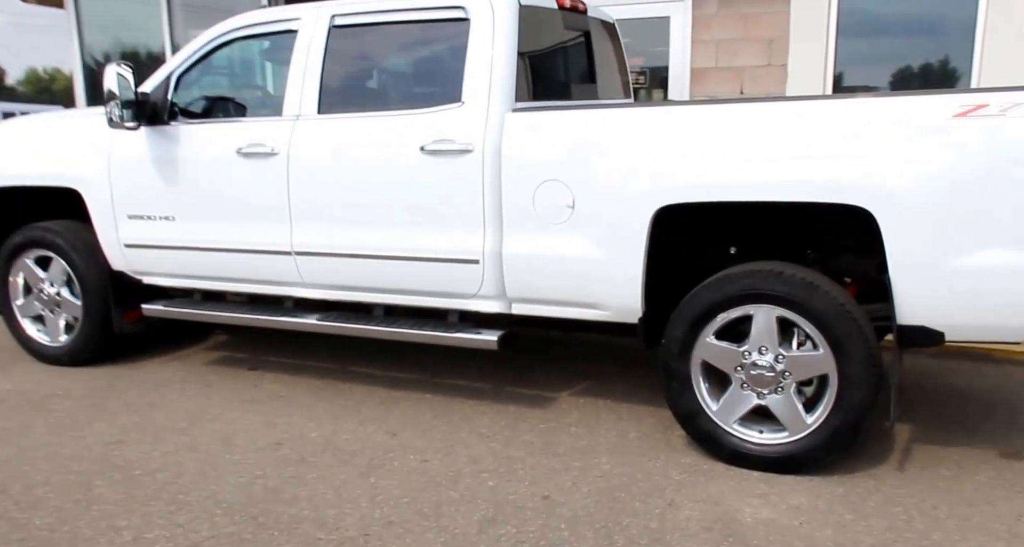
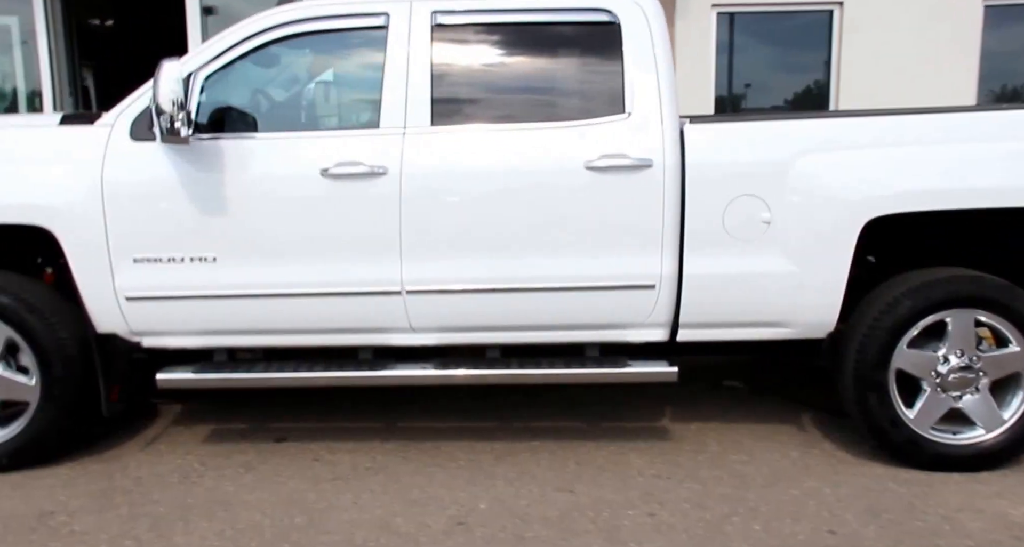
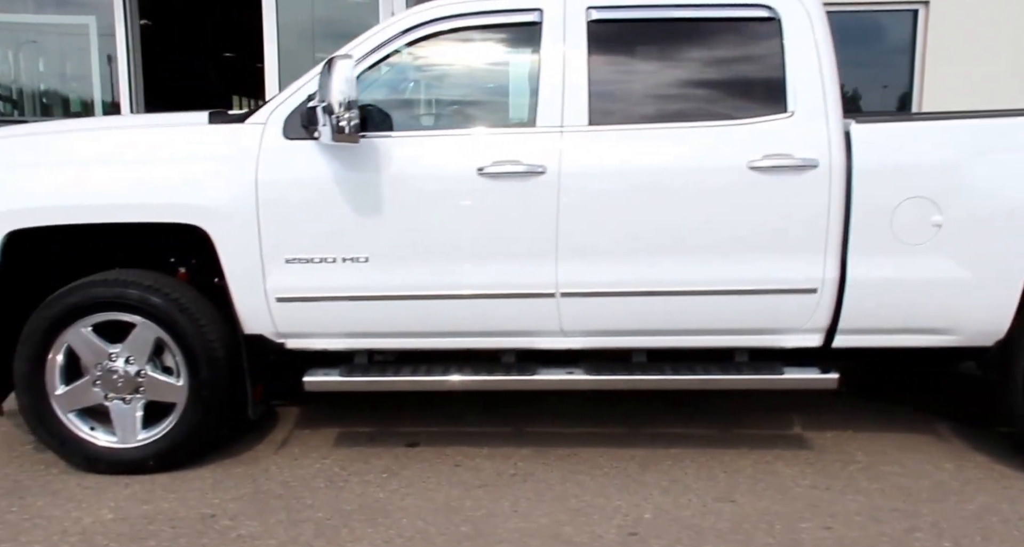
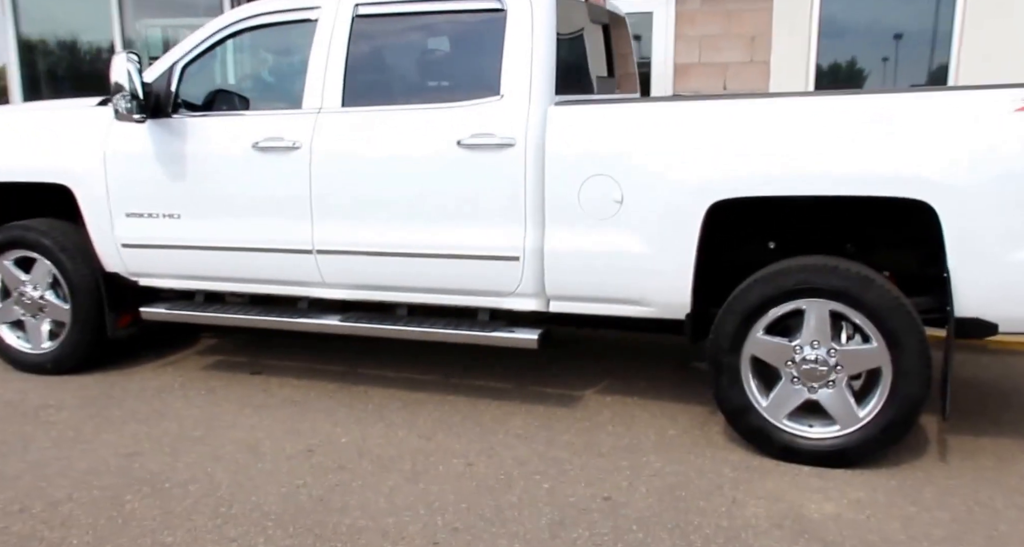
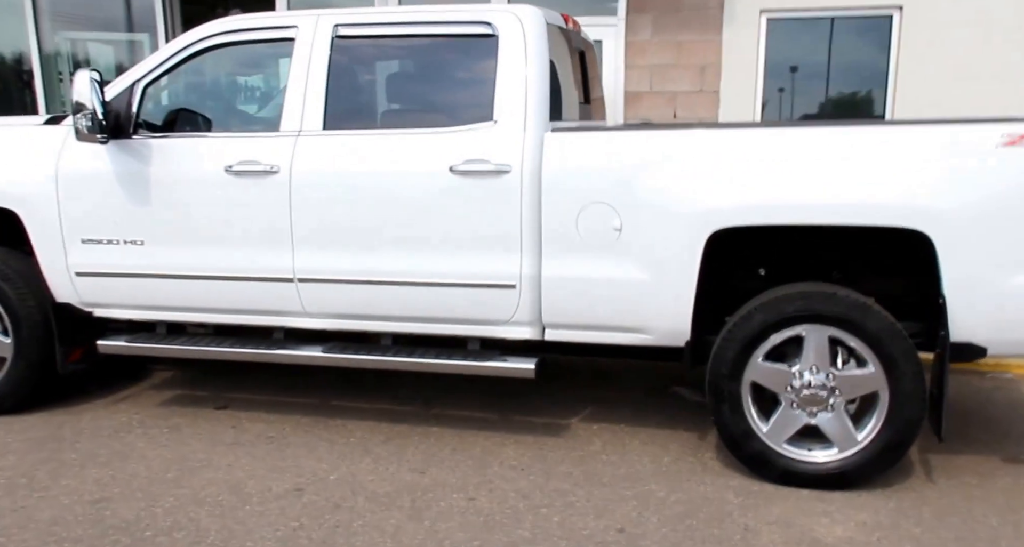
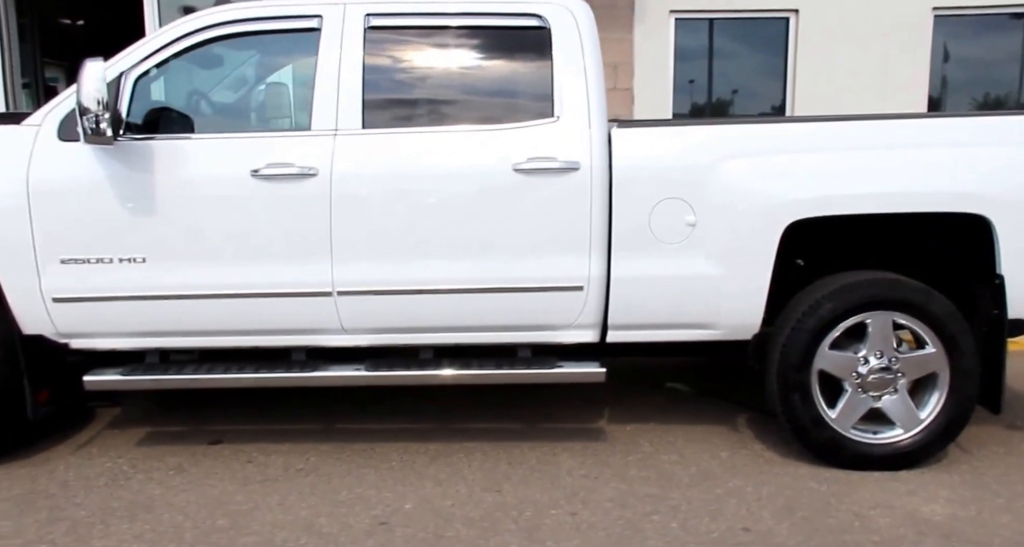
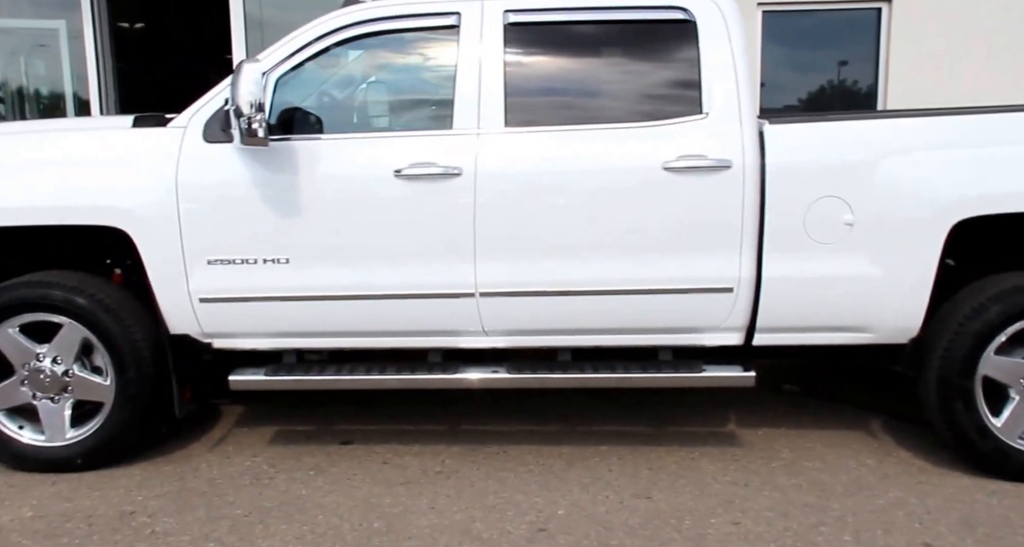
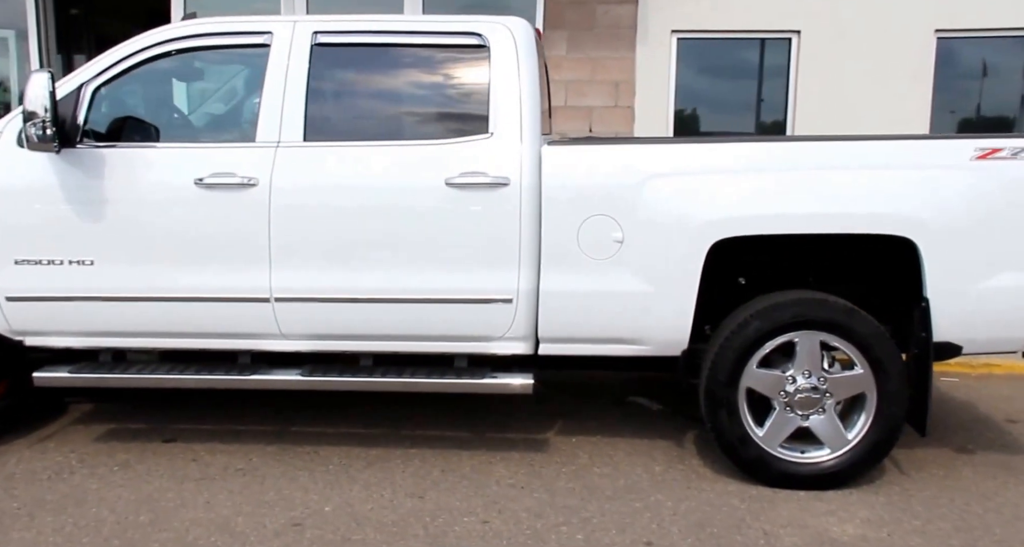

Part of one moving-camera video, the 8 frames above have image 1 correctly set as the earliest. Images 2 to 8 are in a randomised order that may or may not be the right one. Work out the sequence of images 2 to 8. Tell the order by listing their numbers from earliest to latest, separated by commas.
4, 5, 8, 6, 2, 7, 3
